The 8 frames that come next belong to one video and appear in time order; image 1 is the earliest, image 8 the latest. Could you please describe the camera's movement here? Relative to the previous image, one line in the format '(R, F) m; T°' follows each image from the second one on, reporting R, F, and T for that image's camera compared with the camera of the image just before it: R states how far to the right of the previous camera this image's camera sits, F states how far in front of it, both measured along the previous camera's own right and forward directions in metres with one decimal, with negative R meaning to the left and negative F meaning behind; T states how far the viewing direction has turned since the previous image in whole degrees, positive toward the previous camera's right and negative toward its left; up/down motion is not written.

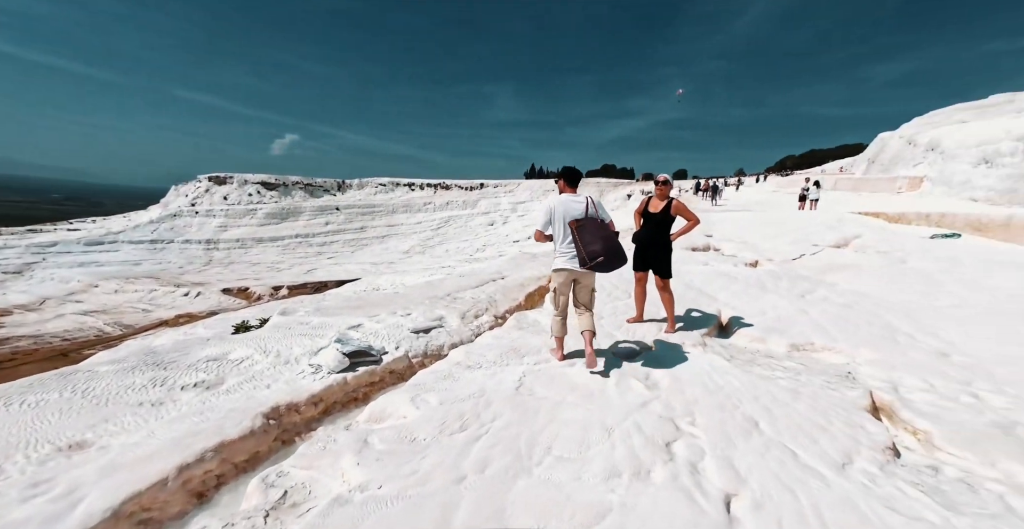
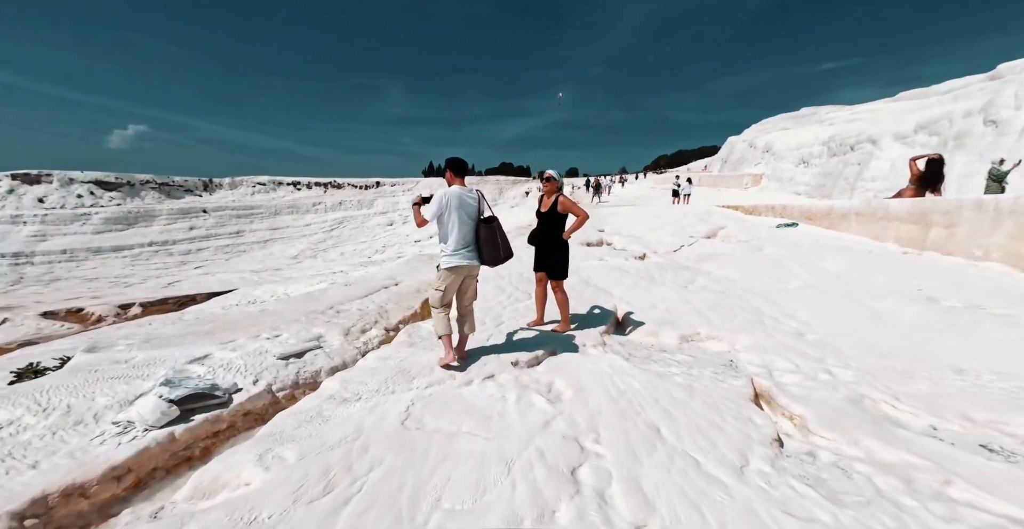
(+0.2, +0.4) m; +14°
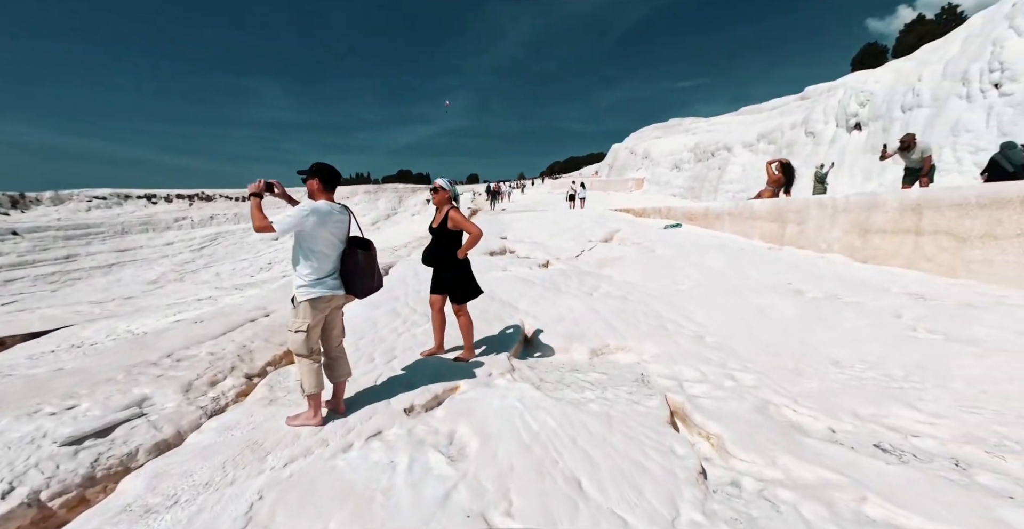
(+0.2, +0.5) m; +14°
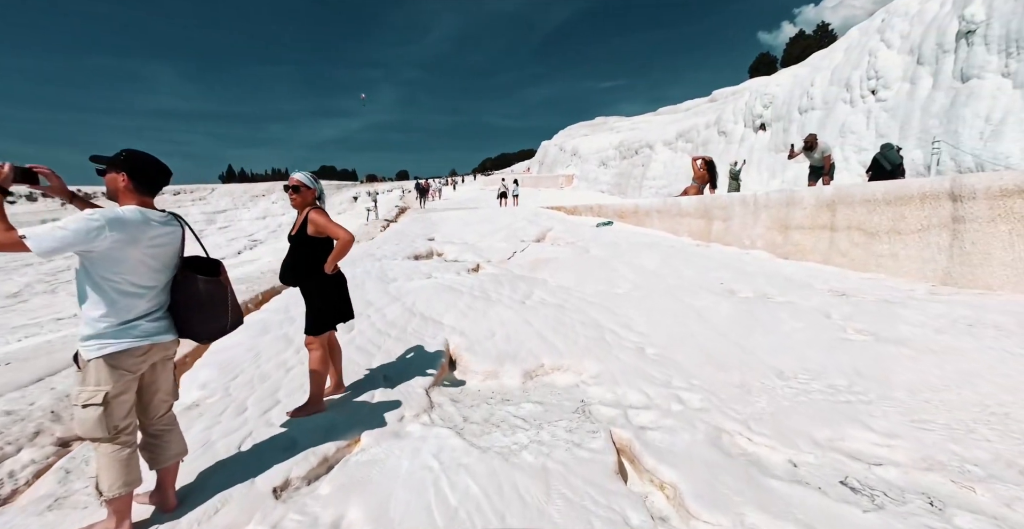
(+0.2, +0.6) m; +9°
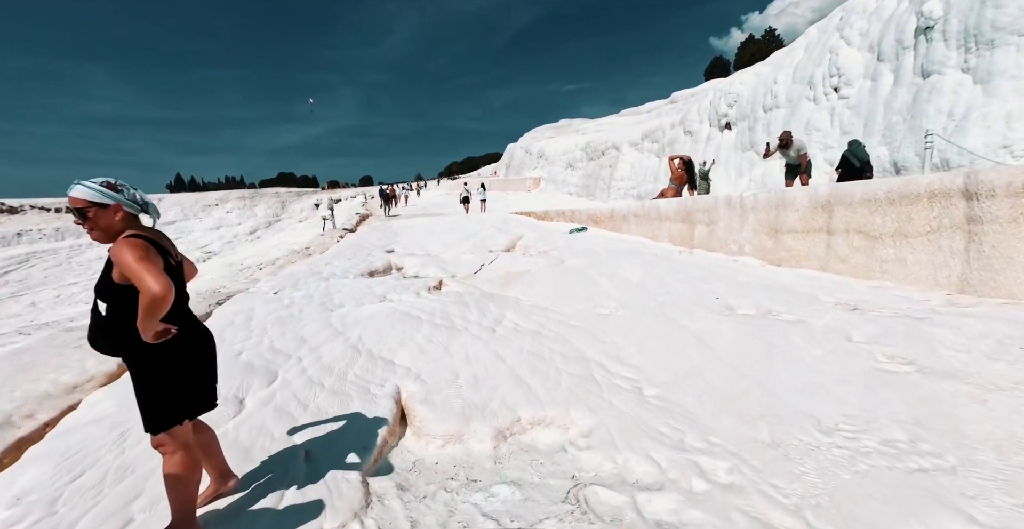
(+0.1, +0.7) m; +4°
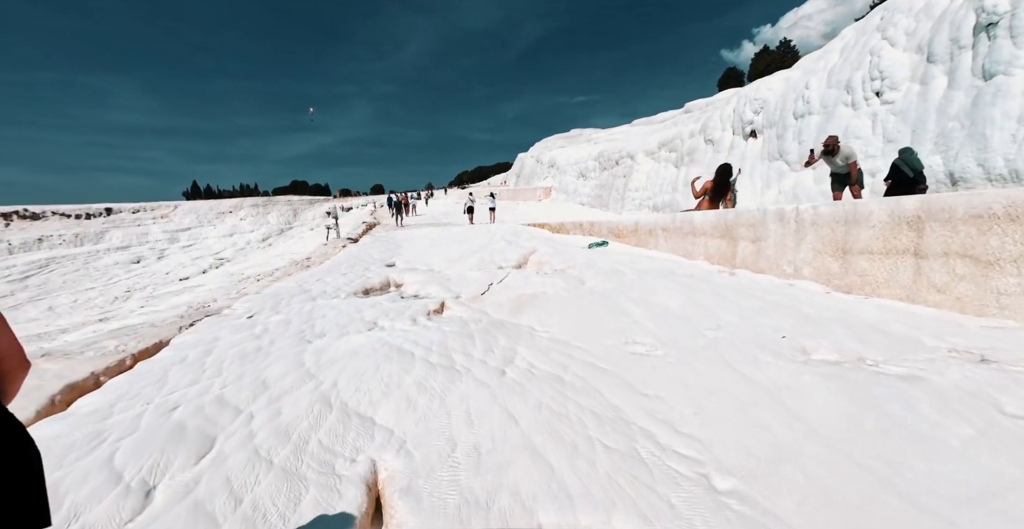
(-0.1, +0.8) m; -1°
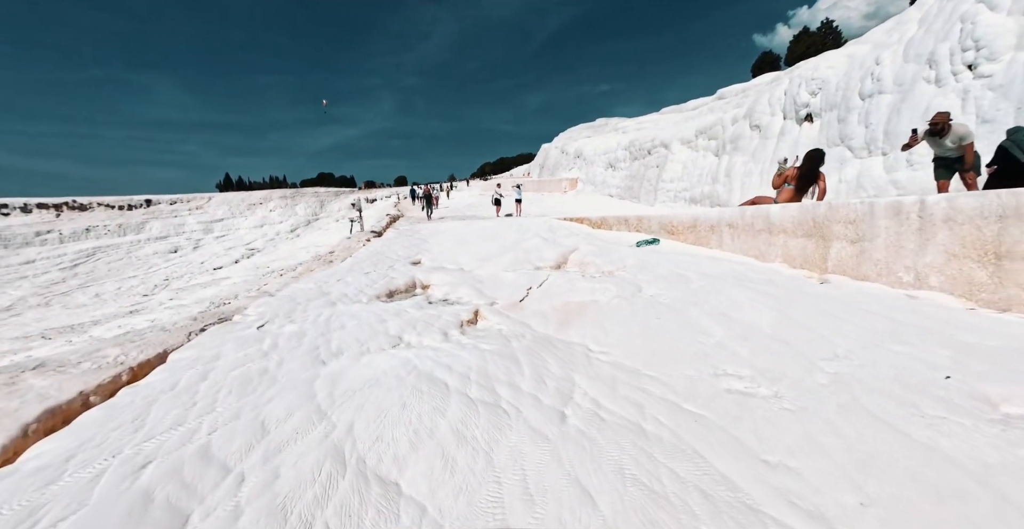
(-0.3, +0.7) m; -3°
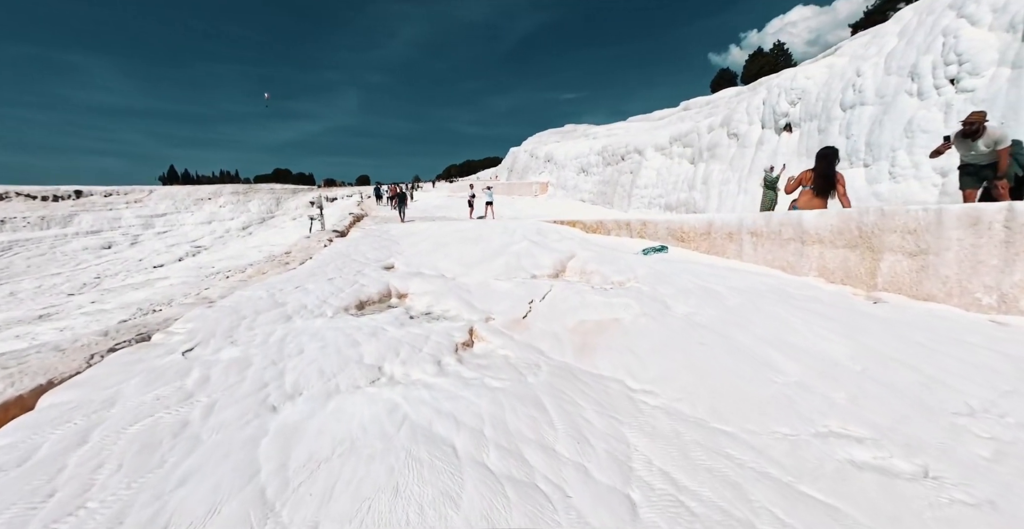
(-0.4, +0.8) m; +5°
